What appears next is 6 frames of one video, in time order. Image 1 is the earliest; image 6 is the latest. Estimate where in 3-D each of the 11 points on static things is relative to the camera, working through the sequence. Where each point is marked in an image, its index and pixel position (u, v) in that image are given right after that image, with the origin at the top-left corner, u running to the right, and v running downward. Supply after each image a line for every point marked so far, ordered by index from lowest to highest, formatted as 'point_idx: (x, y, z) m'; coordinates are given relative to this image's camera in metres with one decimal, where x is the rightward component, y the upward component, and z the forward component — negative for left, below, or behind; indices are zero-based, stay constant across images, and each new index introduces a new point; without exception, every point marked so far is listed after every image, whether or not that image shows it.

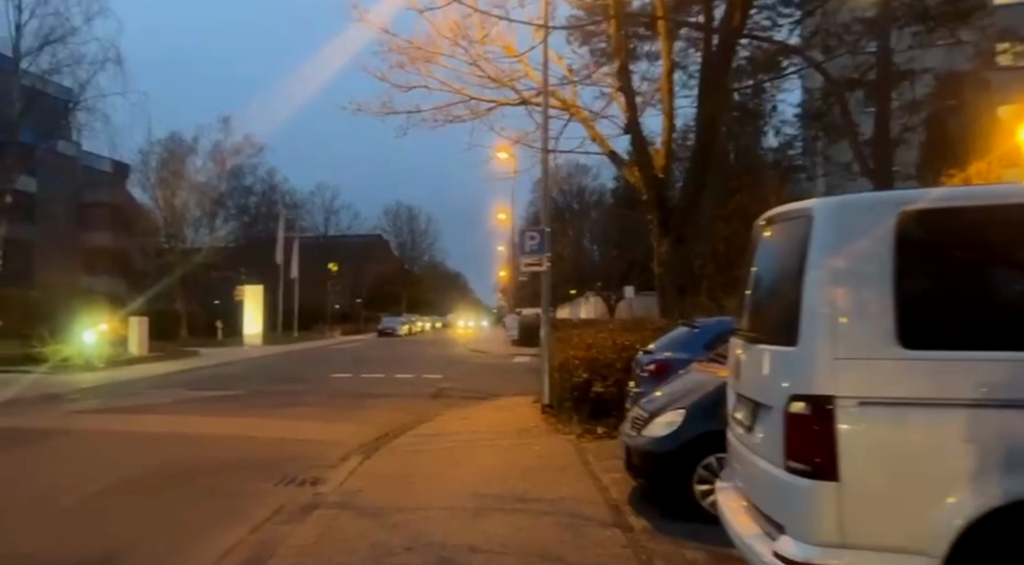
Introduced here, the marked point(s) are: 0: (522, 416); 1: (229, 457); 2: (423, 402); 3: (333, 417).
0: (+0.2, -2.8, +15.2) m
1: (-4.6, -2.8, +11.8) m
2: (-2.3, -3.1, +19.1) m
3: (-3.9, -3.0, +16.0) m
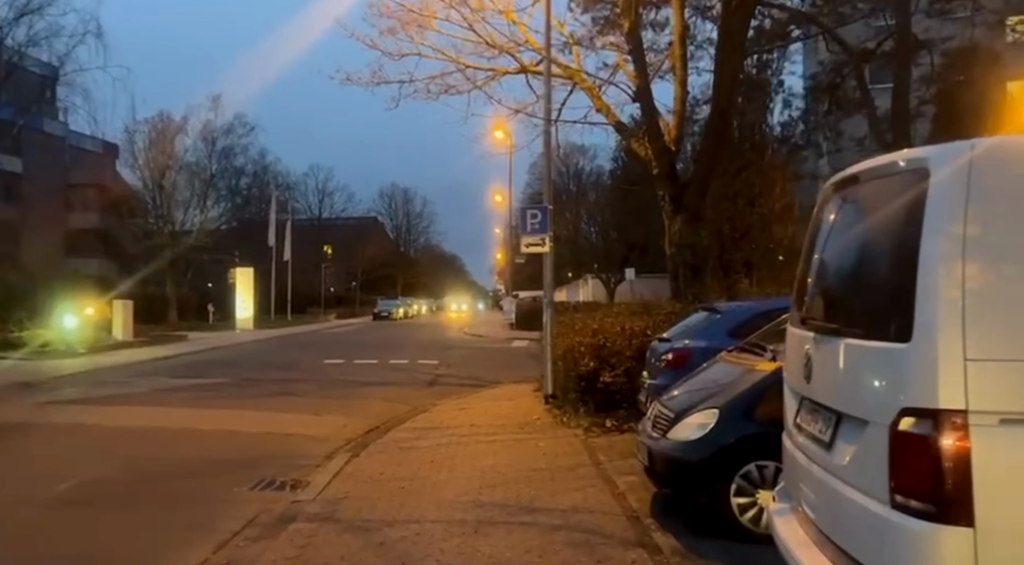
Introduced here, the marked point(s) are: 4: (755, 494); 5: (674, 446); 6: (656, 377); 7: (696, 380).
0: (+0.2, -2.4, +14.2) m
1: (-4.6, -2.6, +10.8) m
2: (-2.3, -2.7, +18.1) m
3: (-3.9, -2.6, +15.0) m
4: (+2.0, -1.8, +6.1) m
5: (+1.4, -1.4, +6.3) m
6: (+1.9, -1.2, +9.5) m
7: (+1.8, -1.0, +7.3) m
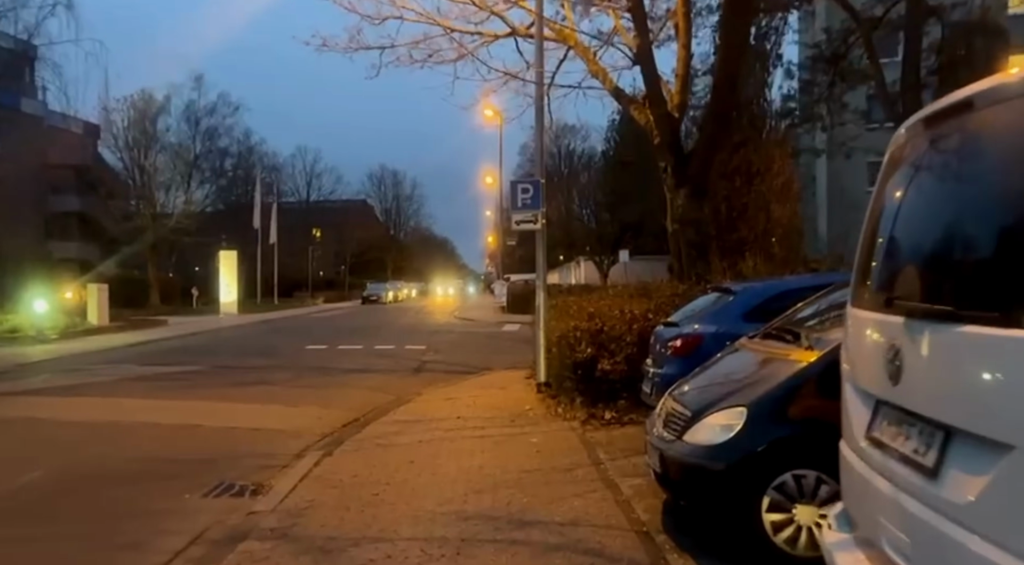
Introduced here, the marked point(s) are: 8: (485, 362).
0: (+0.1, -2.1, +13.2) m
1: (-4.7, -2.3, +9.8) m
2: (-2.6, -2.2, +17.1) m
3: (-4.1, -2.2, +14.0) m
4: (+1.9, -1.6, +5.1) m
5: (+1.3, -1.2, +5.3) m
6: (+1.8, -1.0, +8.5) m
7: (+1.7, -0.8, +6.3) m
8: (-0.7, -2.2, +19.9) m
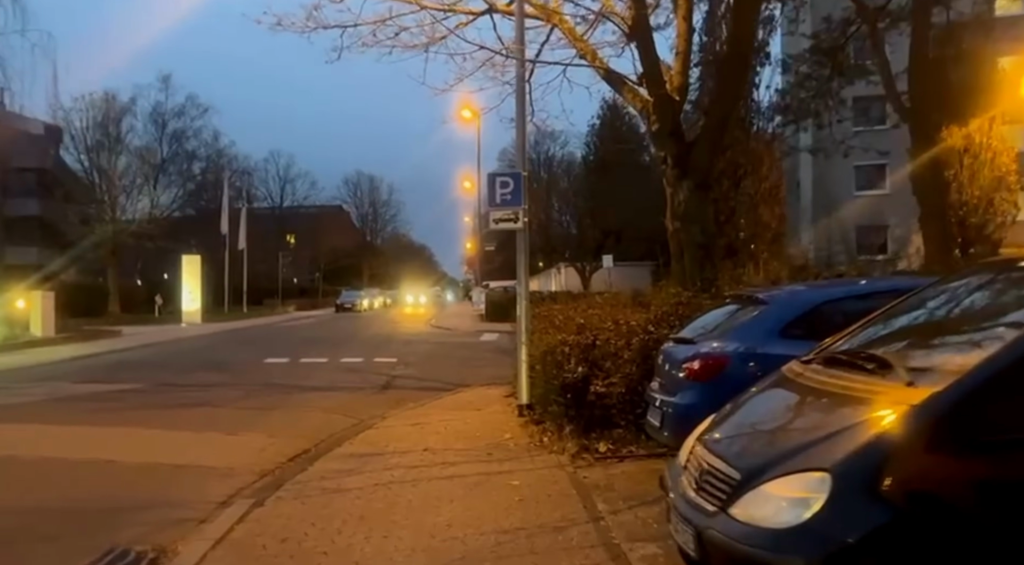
0: (-0.3, -2.2, +11.5) m
1: (-5.0, -2.4, +7.9) m
2: (-3.0, -2.4, +15.3) m
3: (-4.5, -2.3, +12.1) m
4: (+1.8, -1.6, +3.4) m
5: (+1.2, -1.3, +3.6) m
6: (+1.5, -1.0, +6.9) m
7: (+1.6, -0.8, +4.6) m
8: (-1.3, -2.3, +18.2) m
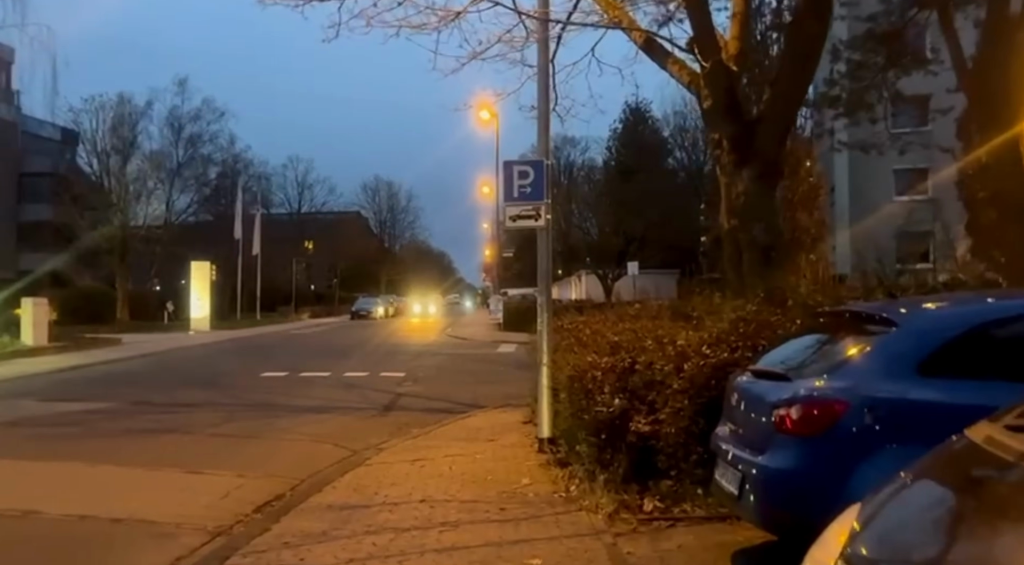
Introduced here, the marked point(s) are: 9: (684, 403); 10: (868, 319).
0: (-0.1, -2.3, +9.5) m
1: (-4.8, -2.4, +6.1) m
2: (-2.7, -2.5, +13.4) m
3: (-4.2, -2.4, +10.3) m
4: (+1.9, -1.7, +1.4) m
5: (+1.2, -1.3, +1.7) m
6: (+1.7, -1.1, +4.9) m
7: (+1.6, -0.9, +2.6) m
8: (-0.9, -2.5, +16.3) m
9: (+1.7, -1.2, +7.0) m
10: (+2.5, -0.3, +5.2) m
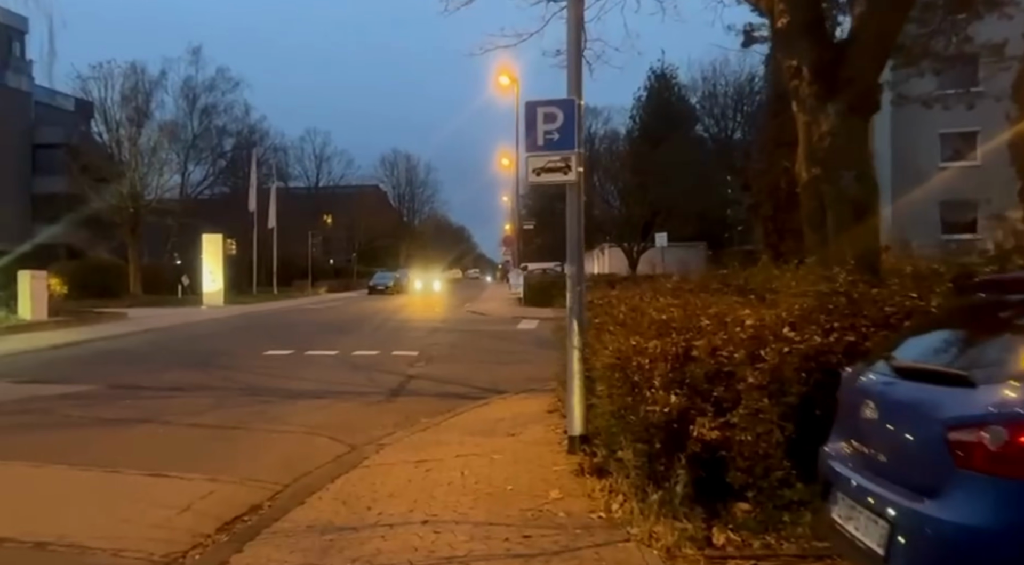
0: (+0.2, -1.9, +7.9) m
1: (-4.6, -2.2, +4.6) m
2: (-2.3, -2.0, +11.9) m
3: (-3.9, -2.0, +8.8) m
4: (+1.9, -1.6, -0.2) m
5: (+1.3, -1.2, 0.0) m
6: (+1.8, -0.9, +3.2) m
7: (+1.7, -0.7, +0.9) m
8: (-0.4, -1.9, +14.7) m
9: (+1.9, -0.9, +5.3) m
10: (+2.7, 0.0, +3.4) m
